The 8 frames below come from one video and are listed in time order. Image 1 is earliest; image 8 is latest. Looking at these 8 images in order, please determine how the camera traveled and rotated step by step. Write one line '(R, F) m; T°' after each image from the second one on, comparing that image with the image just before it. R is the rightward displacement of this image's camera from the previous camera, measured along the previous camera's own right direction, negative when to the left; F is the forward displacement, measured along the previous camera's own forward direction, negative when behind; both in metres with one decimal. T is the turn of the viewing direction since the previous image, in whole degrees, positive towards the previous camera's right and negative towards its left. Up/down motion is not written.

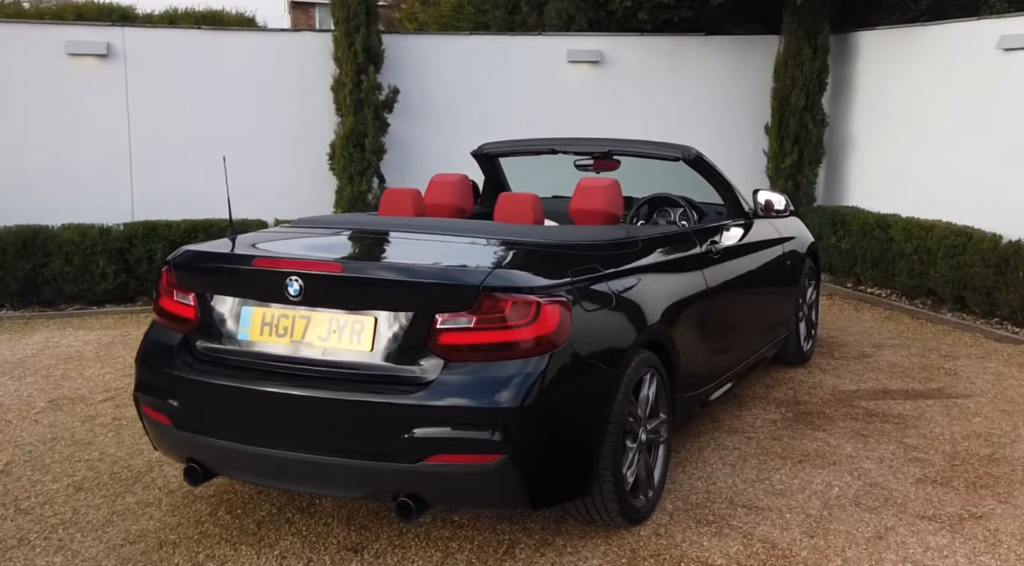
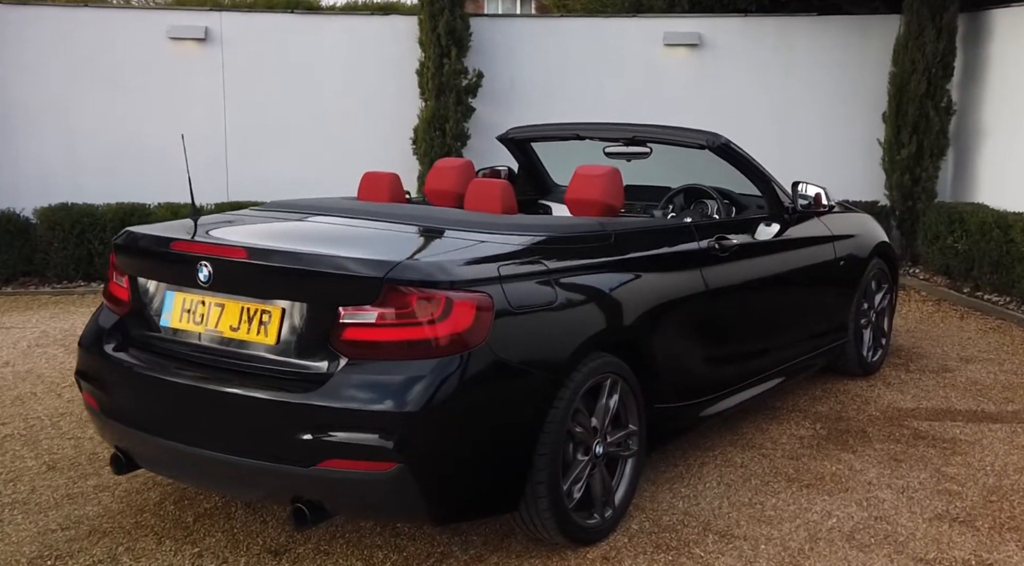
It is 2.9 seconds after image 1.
(+0.7, +0.3) m; -9°
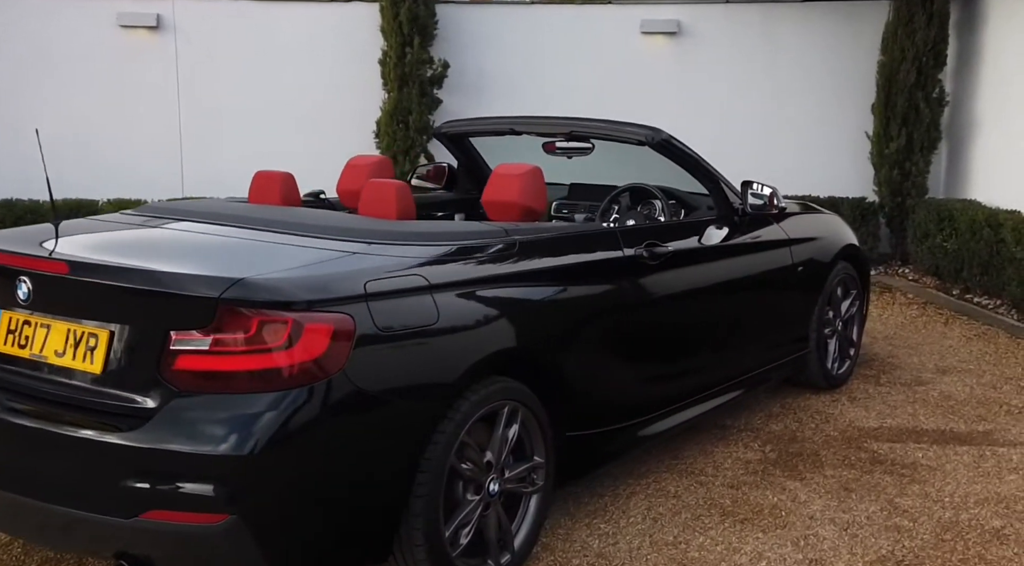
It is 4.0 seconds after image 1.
(+0.4, +0.4) m; -1°
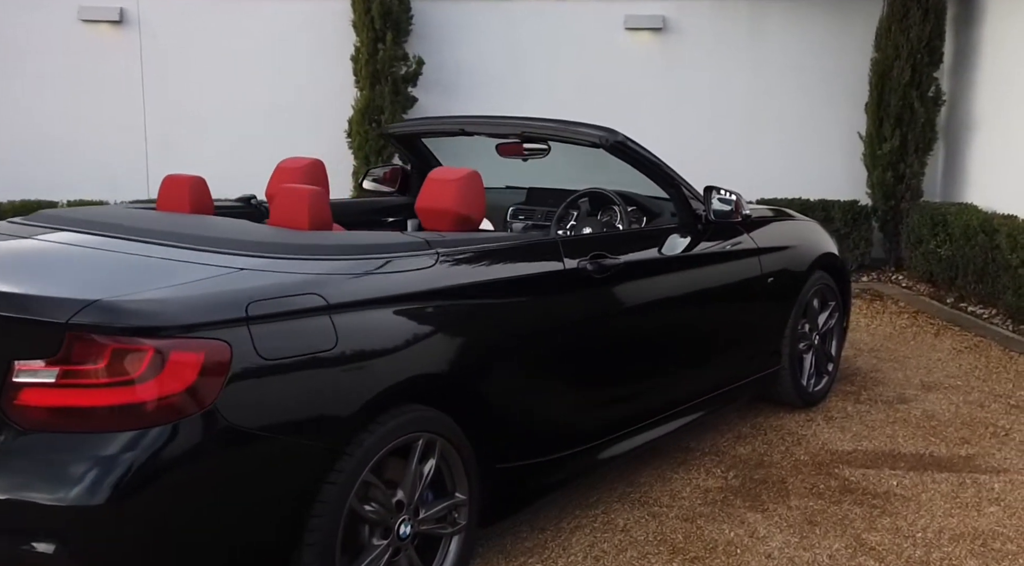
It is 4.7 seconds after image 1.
(+0.3, +0.3) m; 0°
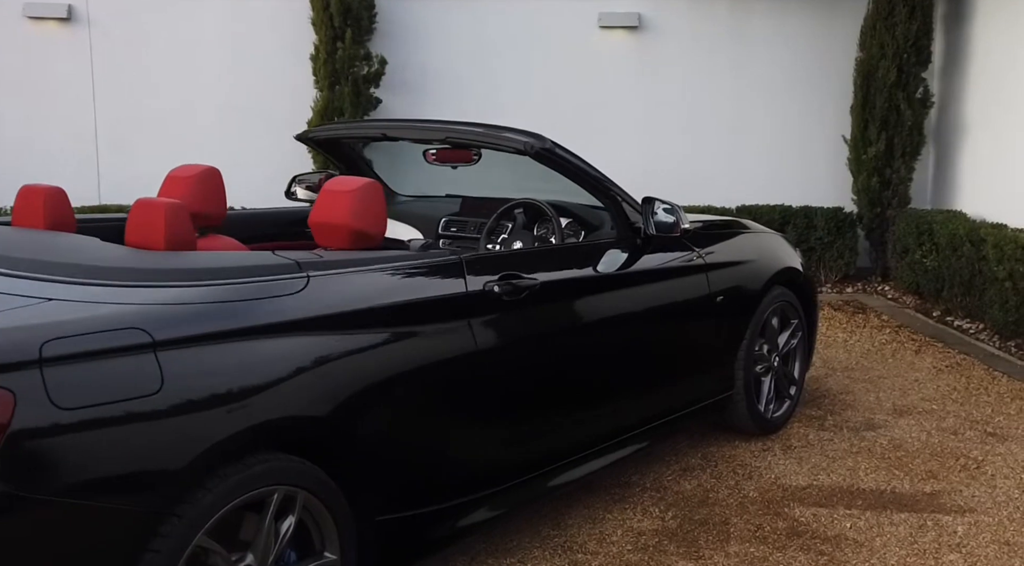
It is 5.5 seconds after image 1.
(+0.3, +0.4) m; -1°
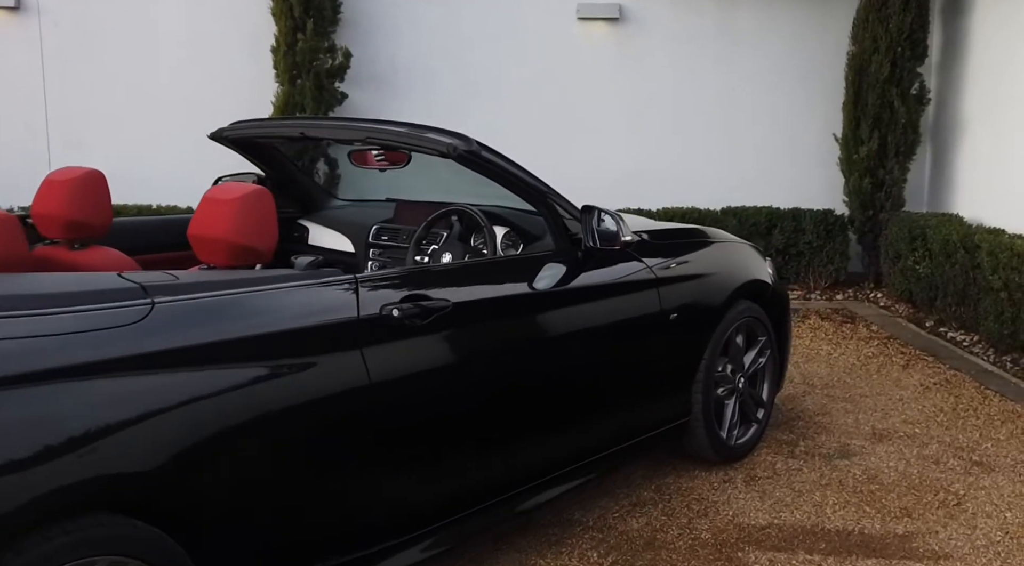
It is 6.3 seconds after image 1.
(+0.3, +0.4) m; -1°
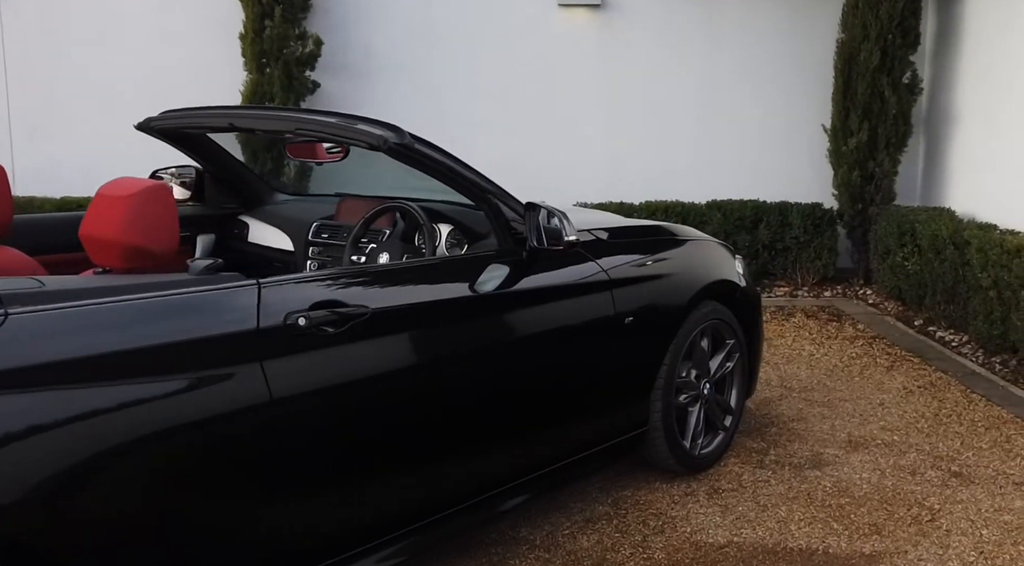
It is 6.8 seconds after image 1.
(+0.2, +0.2) m; 0°
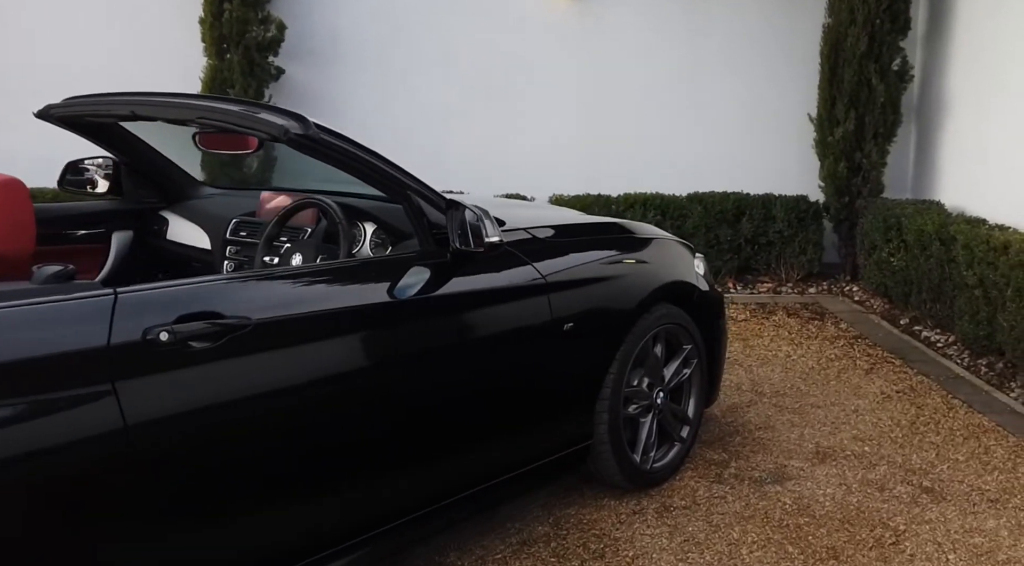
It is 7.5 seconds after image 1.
(+0.3, +0.3) m; 0°
